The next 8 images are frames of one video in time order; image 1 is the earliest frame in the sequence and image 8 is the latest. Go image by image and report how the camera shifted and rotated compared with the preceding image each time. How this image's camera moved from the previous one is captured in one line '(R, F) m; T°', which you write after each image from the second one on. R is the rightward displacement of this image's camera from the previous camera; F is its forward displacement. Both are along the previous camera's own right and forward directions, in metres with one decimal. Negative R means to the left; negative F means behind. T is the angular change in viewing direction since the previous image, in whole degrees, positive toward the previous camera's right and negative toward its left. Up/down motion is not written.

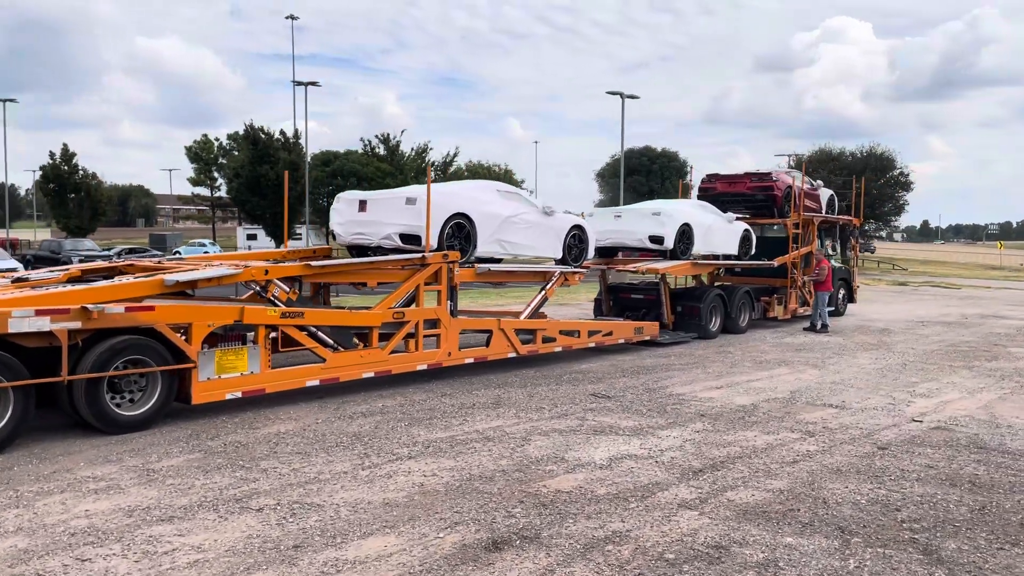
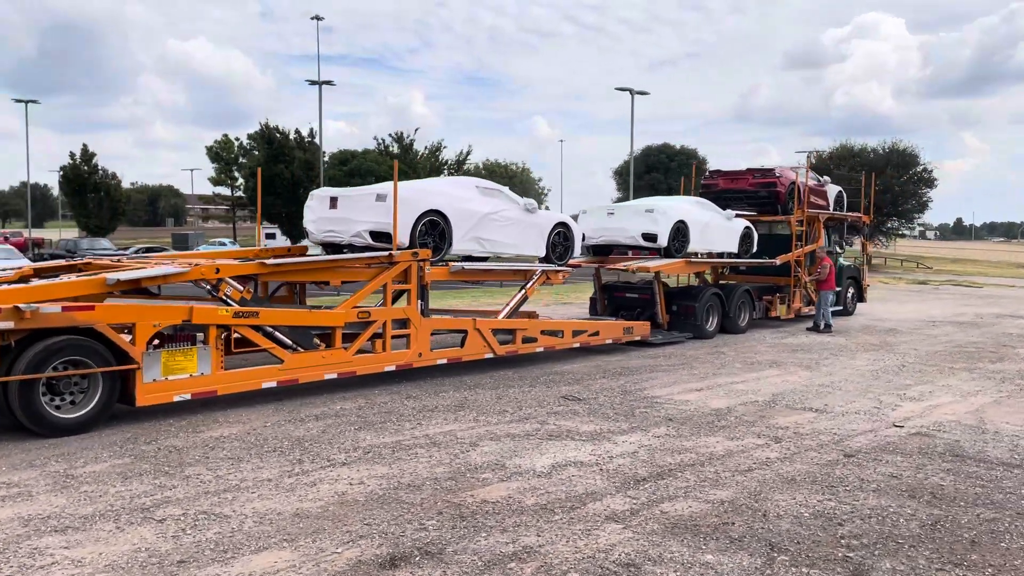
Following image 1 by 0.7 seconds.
(+0.5, +0.3) m; -2°
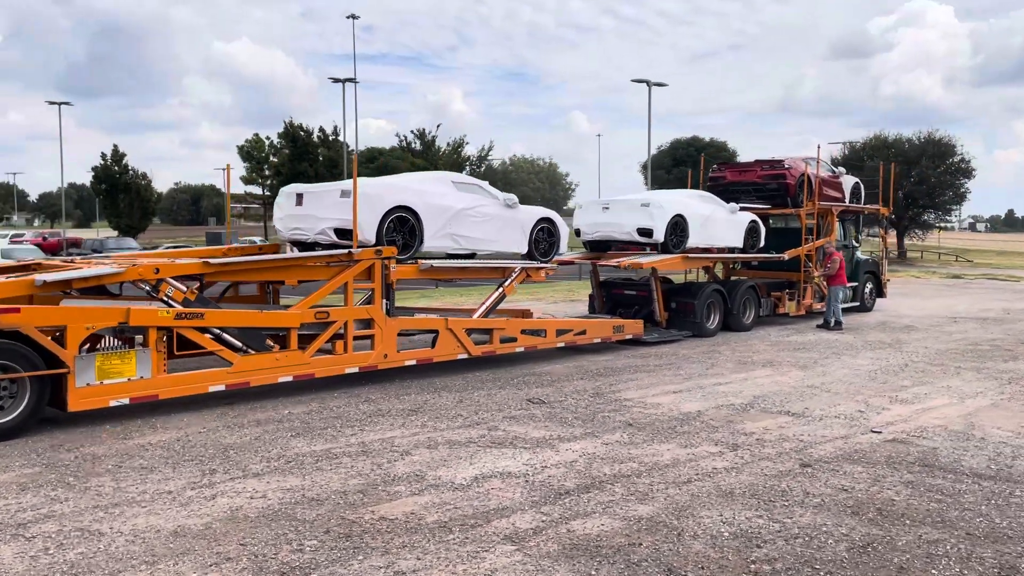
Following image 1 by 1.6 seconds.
(+0.7, +0.4) m; -3°
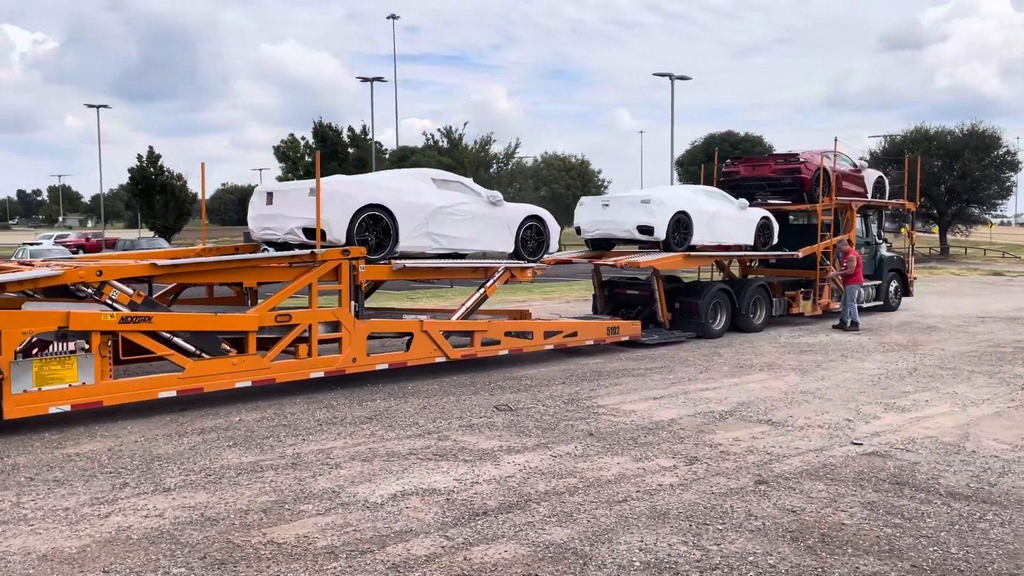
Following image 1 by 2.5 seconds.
(+0.6, +0.4) m; -3°
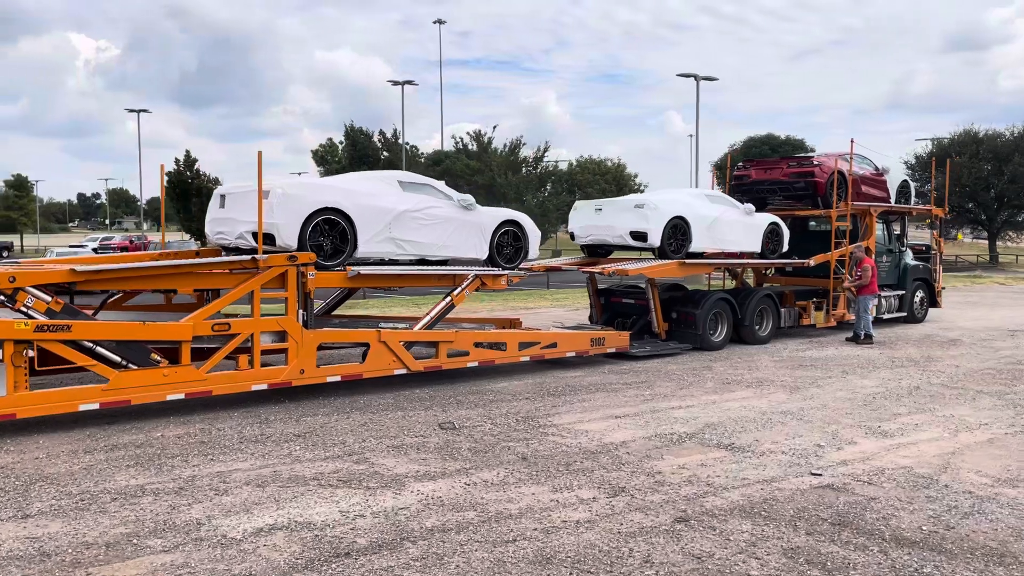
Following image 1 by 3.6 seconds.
(+0.8, +0.5) m; -3°
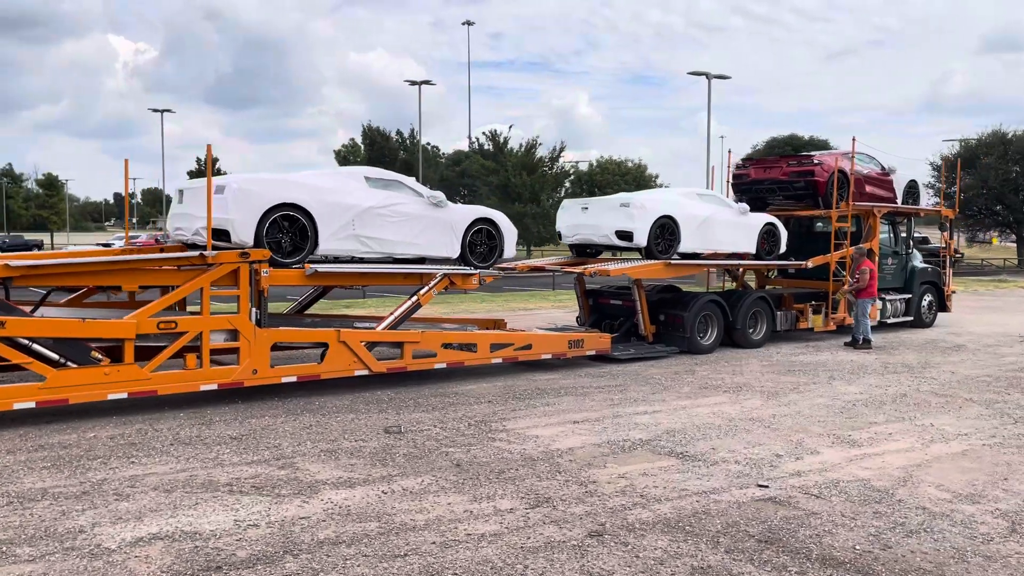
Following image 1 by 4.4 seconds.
(+0.6, +0.3) m; -2°
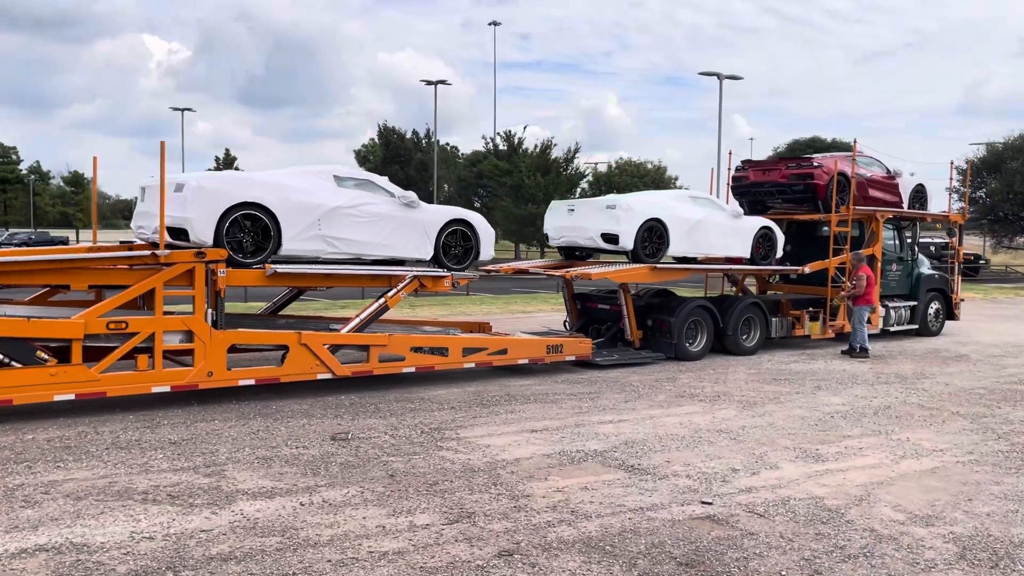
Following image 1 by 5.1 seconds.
(+0.5, +0.2) m; -2°
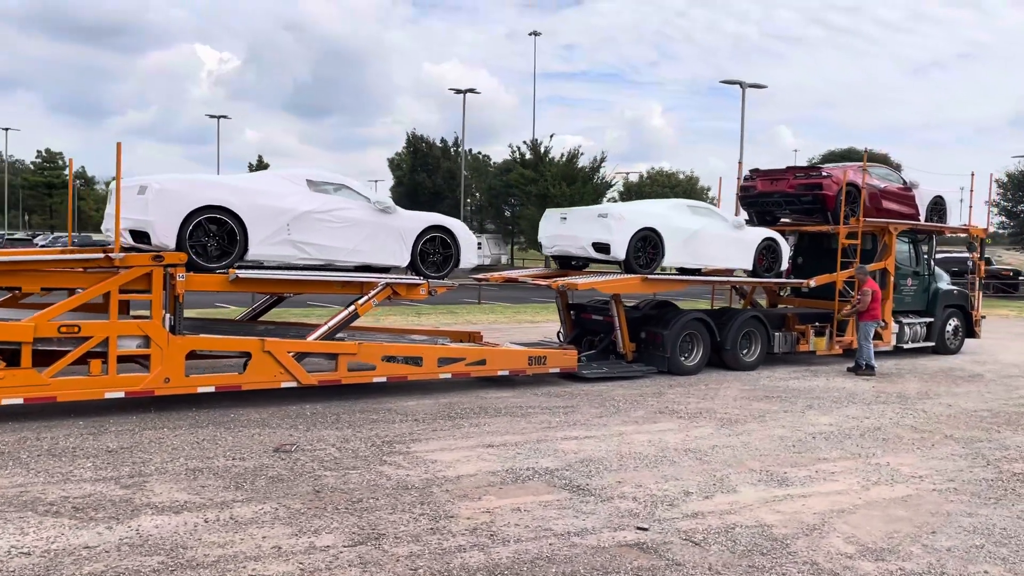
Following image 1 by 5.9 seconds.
(+0.6, +0.3) m; -3°
